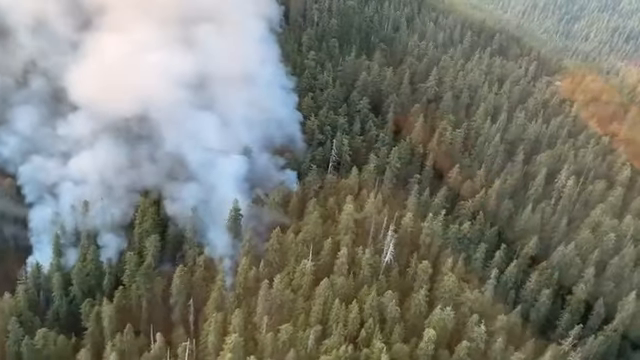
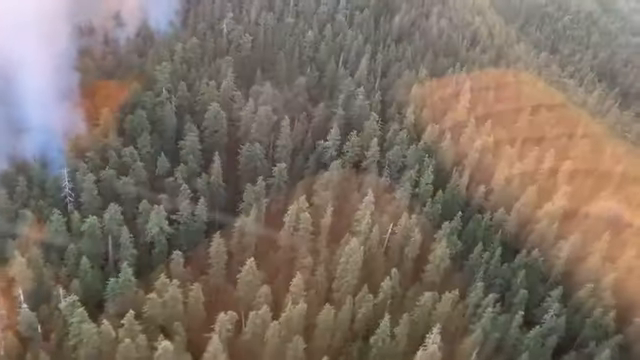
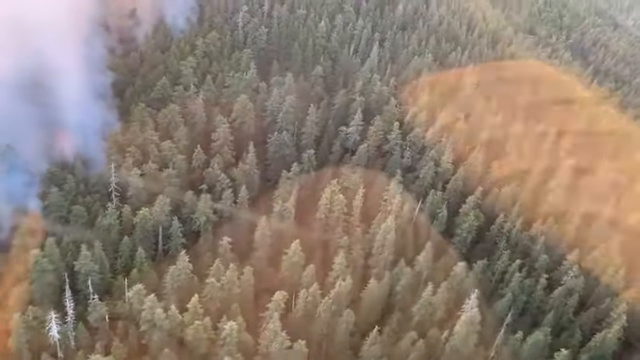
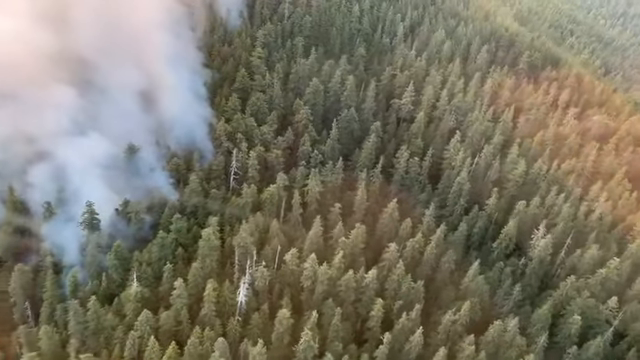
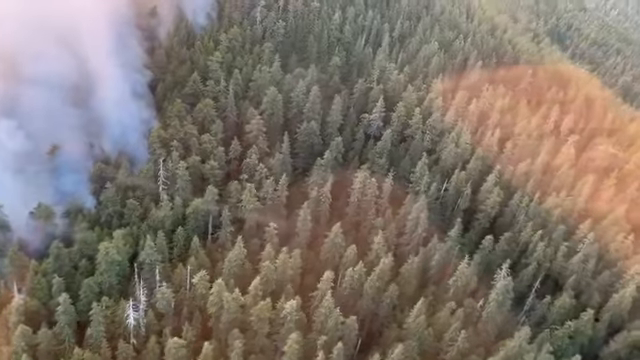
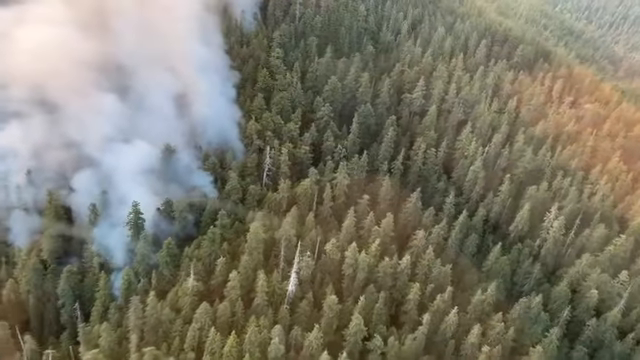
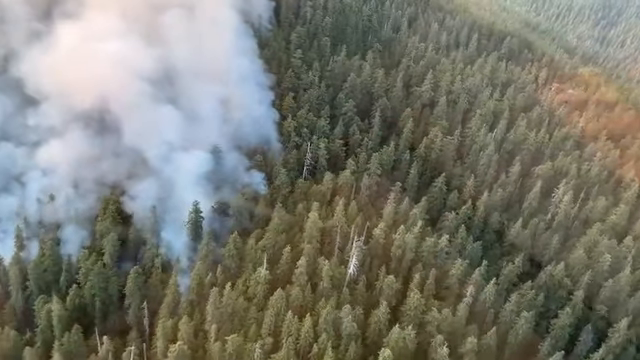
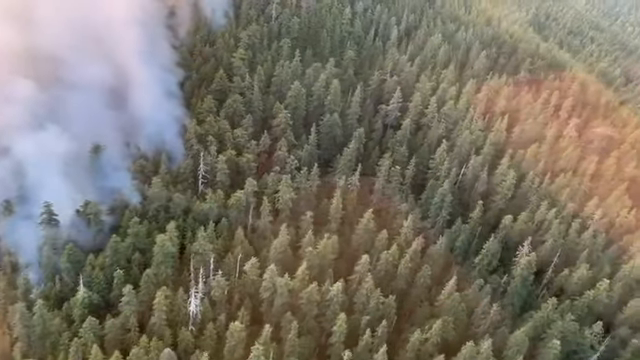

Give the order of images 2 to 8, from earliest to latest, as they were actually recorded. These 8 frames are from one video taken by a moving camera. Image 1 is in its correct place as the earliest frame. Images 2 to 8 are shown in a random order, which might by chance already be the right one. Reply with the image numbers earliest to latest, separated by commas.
7, 6, 4, 8, 5, 3, 2
